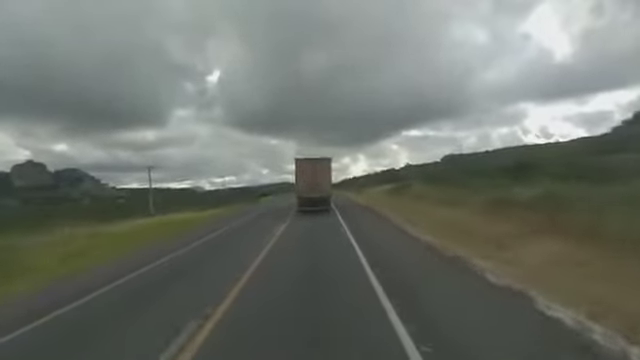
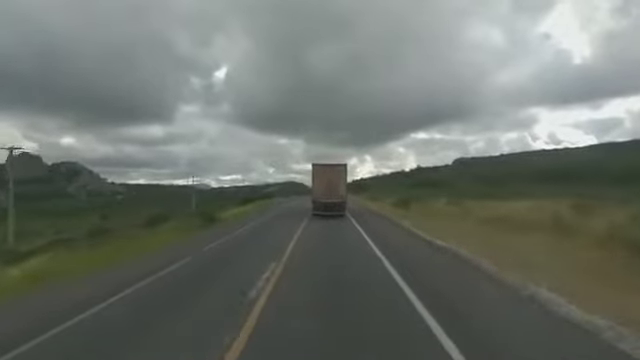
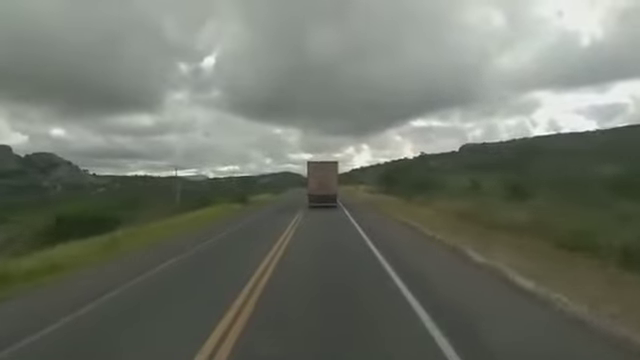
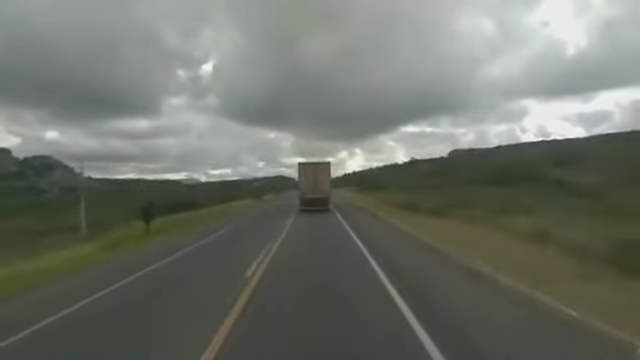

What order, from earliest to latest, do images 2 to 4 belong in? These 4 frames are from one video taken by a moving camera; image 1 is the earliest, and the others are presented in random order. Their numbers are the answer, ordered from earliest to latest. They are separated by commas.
2, 4, 3
